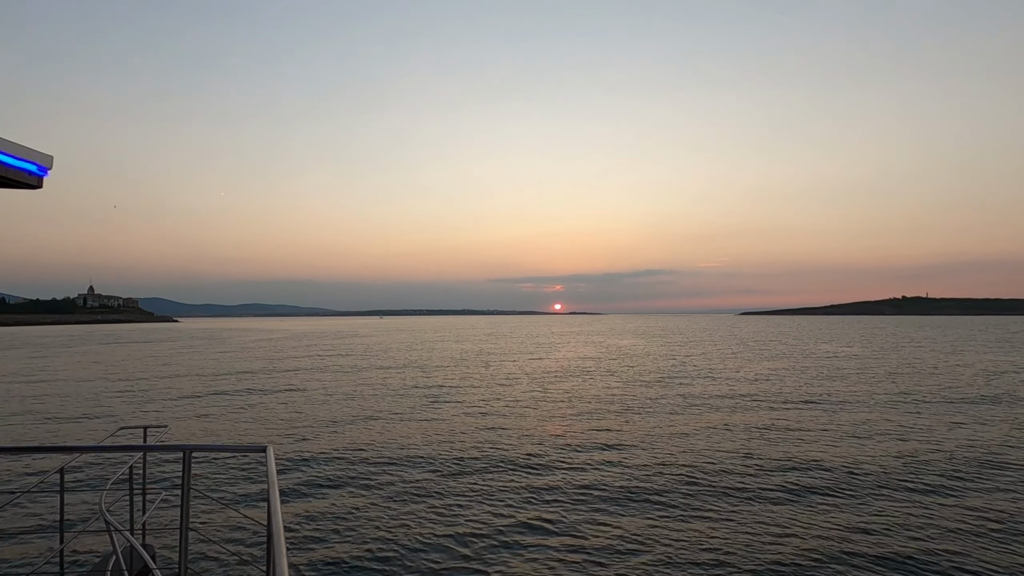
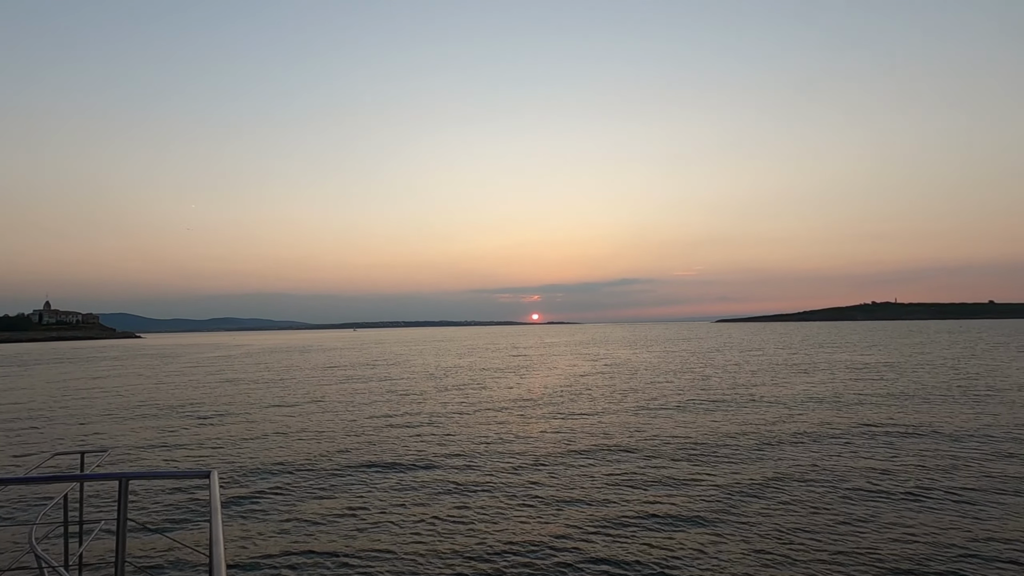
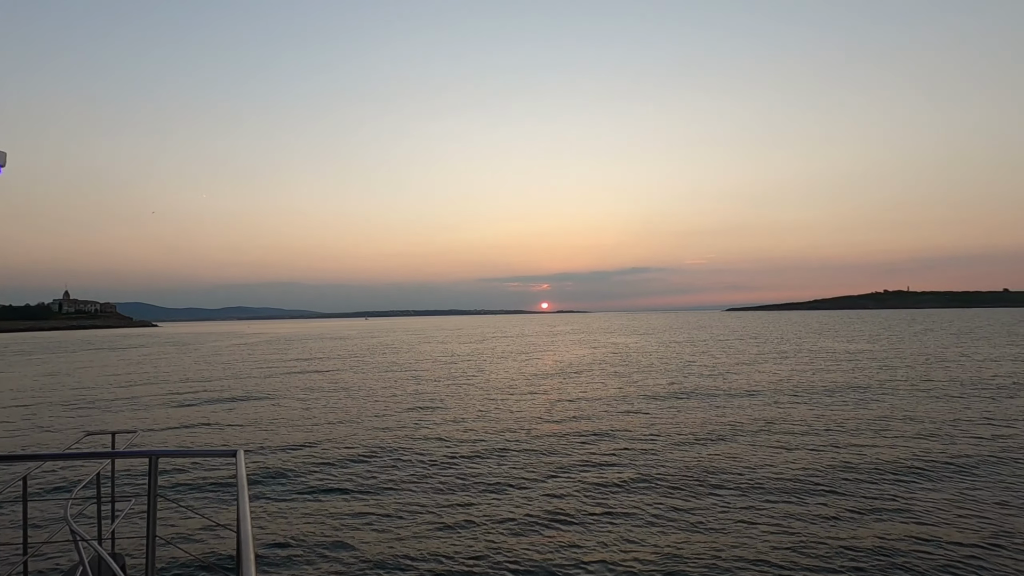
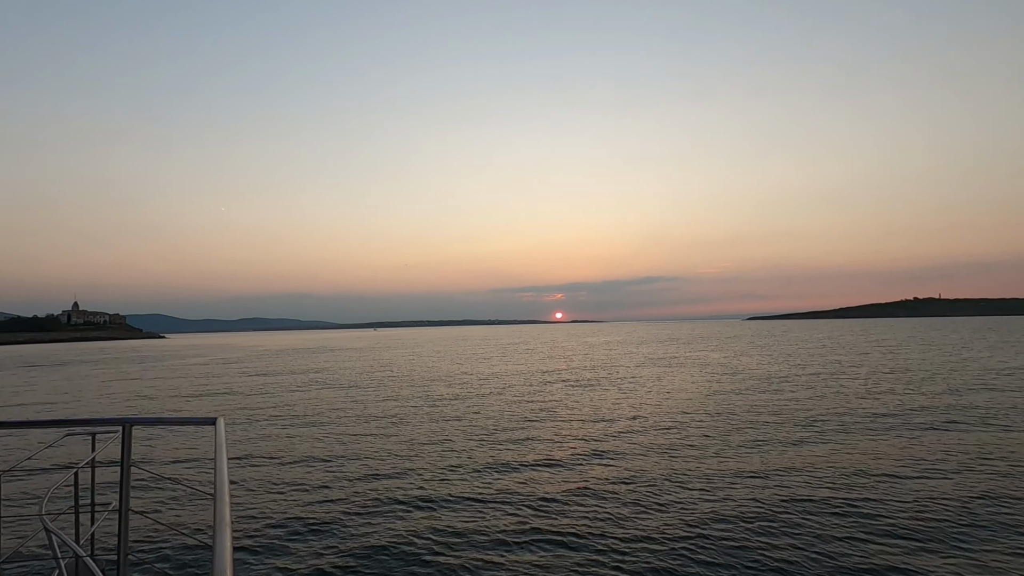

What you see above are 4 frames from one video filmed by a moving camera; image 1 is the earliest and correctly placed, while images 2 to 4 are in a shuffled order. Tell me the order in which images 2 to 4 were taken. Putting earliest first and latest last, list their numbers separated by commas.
3, 2, 4
